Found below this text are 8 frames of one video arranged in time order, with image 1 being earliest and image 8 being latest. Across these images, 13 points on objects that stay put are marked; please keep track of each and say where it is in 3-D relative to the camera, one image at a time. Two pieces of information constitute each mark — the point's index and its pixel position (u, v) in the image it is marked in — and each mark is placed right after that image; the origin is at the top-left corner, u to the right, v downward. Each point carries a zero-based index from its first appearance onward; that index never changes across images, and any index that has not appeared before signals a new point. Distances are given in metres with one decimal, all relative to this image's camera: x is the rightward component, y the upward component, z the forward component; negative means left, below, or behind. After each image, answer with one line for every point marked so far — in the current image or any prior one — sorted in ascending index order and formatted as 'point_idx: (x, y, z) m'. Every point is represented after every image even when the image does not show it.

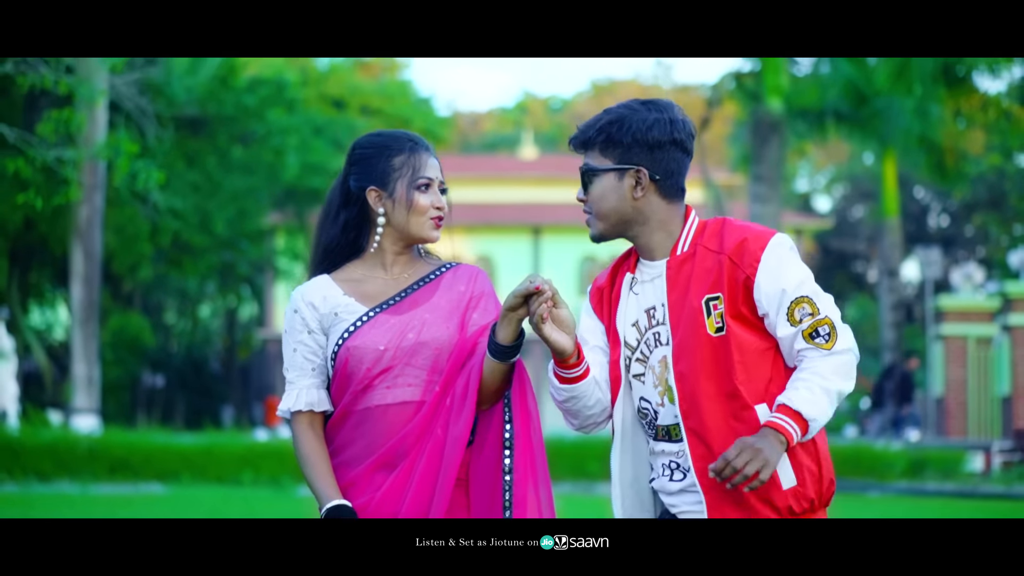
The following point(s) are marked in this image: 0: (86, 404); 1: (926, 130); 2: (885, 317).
0: (-5.6, -1.5, +17.4) m
1: (+5.5, +2.1, +17.5) m
2: (+5.5, -0.4, +19.4) m
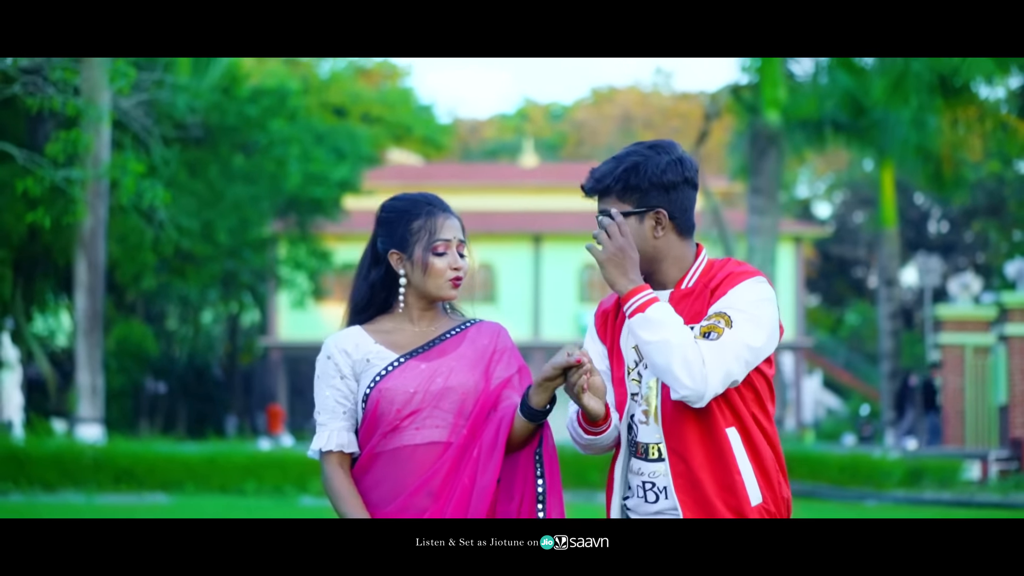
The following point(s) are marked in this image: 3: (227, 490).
0: (-5.6, -1.7, +17.6) m
1: (+5.5, +2.0, +17.7) m
2: (+5.5, -0.5, +19.5) m
3: (-3.4, -2.4, +15.9) m
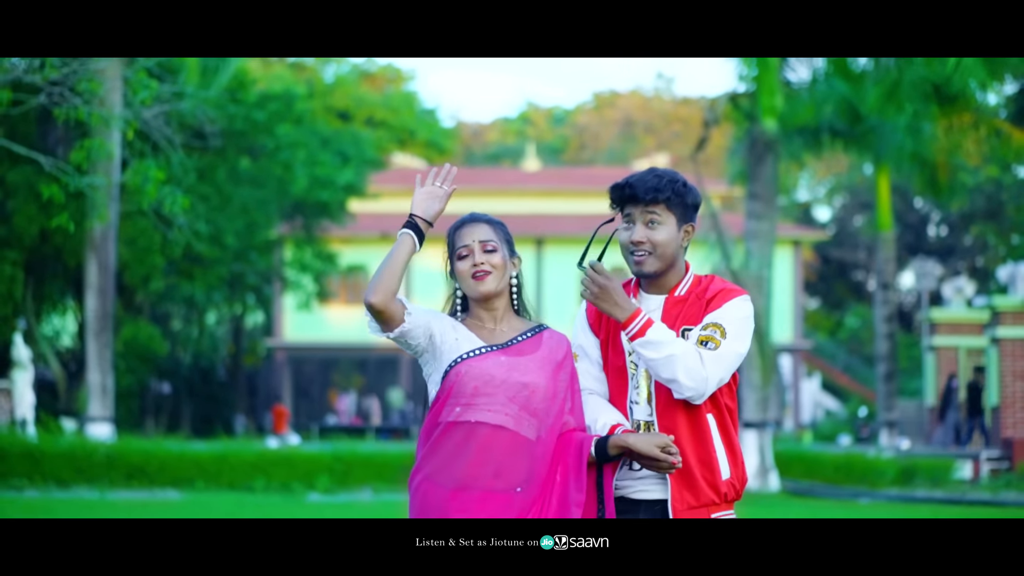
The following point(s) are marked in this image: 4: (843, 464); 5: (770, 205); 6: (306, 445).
0: (-5.5, -1.7, +17.8) m
1: (+5.6, +1.9, +18.2) m
2: (+5.6, -0.6, +20.1) m
3: (-3.3, -2.4, +16.2) m
4: (+4.2, -2.2, +16.7) m
5: (+3.3, +1.1, +17.0) m
6: (-2.8, -2.1, +18.0) m
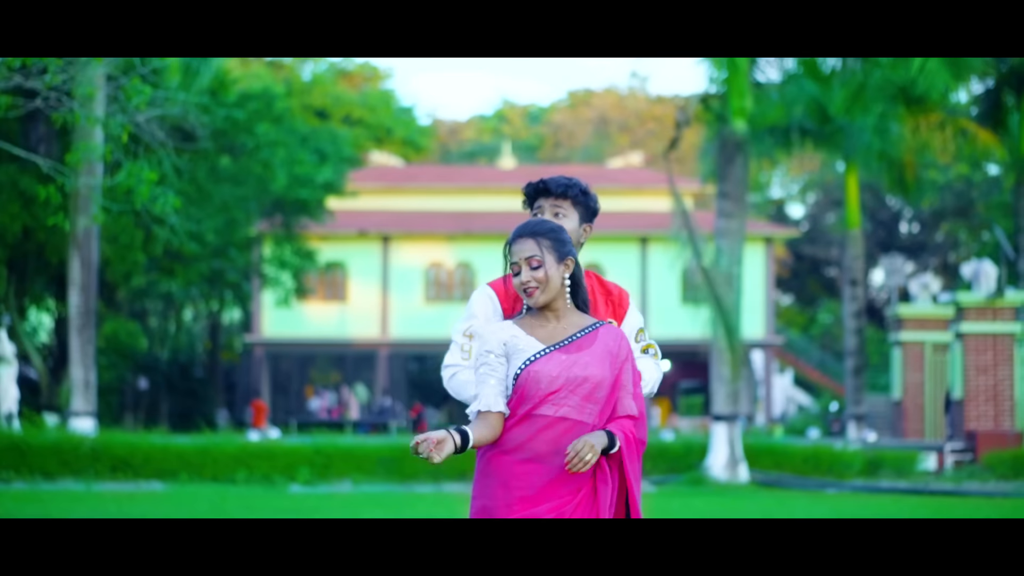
0: (-5.8, -1.6, +18.1) m
1: (+5.2, +2.0, +18.7) m
2: (+5.2, -0.6, +20.5) m
3: (-3.6, -2.4, +16.5) m
4: (+3.9, -2.2, +17.1) m
5: (+3.0, +1.1, +17.3) m
6: (-3.1, -2.1, +18.3) m
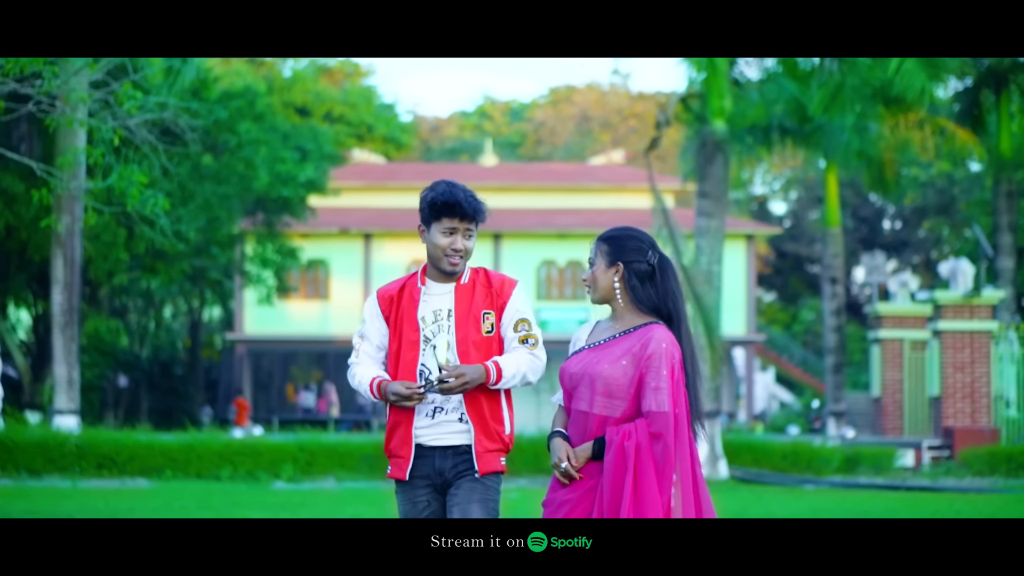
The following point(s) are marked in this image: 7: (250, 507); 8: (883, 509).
0: (-6.1, -1.6, +18.1) m
1: (+5.0, +2.0, +18.8) m
2: (+4.9, -0.5, +20.7) m
3: (-3.9, -2.4, +16.6) m
4: (+3.6, -2.2, +17.3) m
5: (+2.7, +1.1, +17.5) m
6: (-3.4, -2.1, +18.4) m
7: (-2.8, -2.4, +14.2) m
8: (+3.9, -2.3, +13.9) m
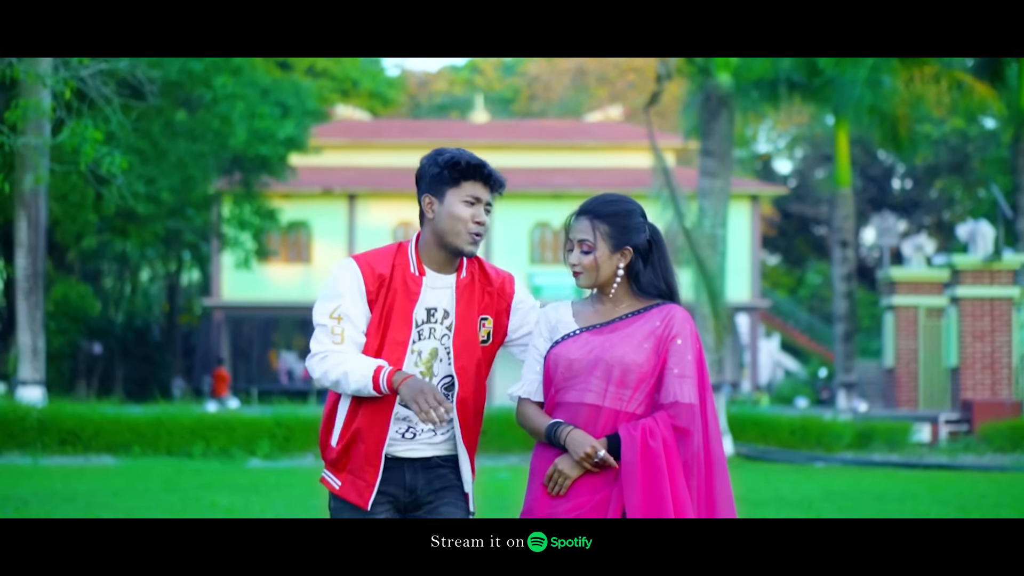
0: (-6.2, -1.1, +17.1) m
1: (+4.9, +2.5, +17.7) m
2: (+4.8, 0.0, +19.6) m
3: (-4.0, -1.9, +15.5) m
4: (+3.5, -1.7, +16.3) m
5: (+2.6, +1.6, +16.4) m
6: (-3.5, -1.6, +17.4) m
7: (-2.9, -2.0, +13.2) m
8: (+3.8, -2.0, +12.9) m
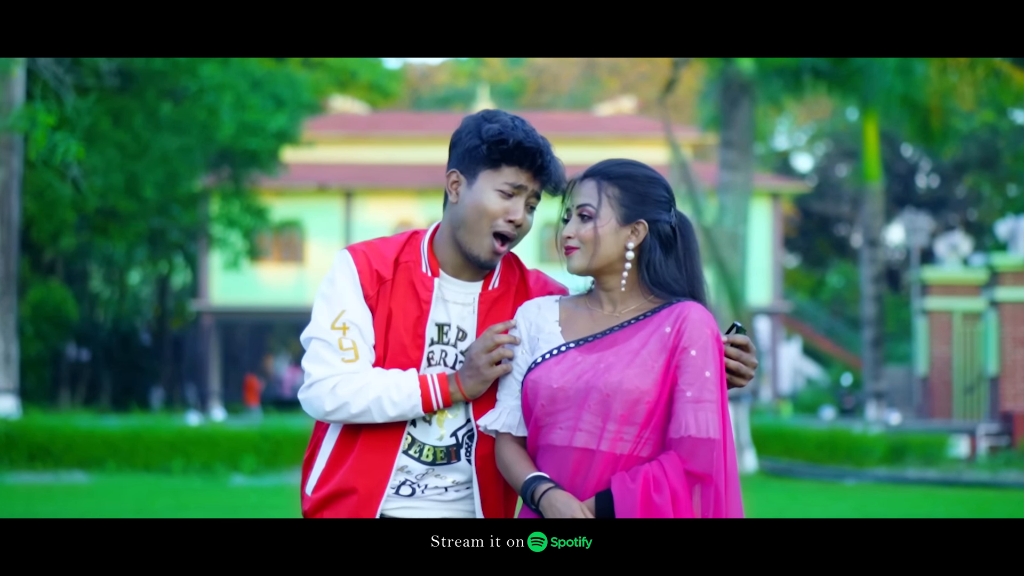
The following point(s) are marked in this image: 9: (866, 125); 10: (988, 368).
0: (-6.1, -1.2, +16.0) m
1: (+4.9, +2.5, +16.5) m
2: (+4.9, 0.0, +18.4) m
3: (-3.9, -2.0, +14.4) m
4: (+3.6, -1.7, +15.1) m
5: (+2.7, +1.5, +15.2) m
6: (-3.4, -1.6, +16.2) m
7: (-2.9, -2.0, +12.1) m
8: (+3.8, -2.0, +11.7) m
9: (+4.8, +2.2, +18.0) m
10: (+5.5, -0.9, +15.4) m
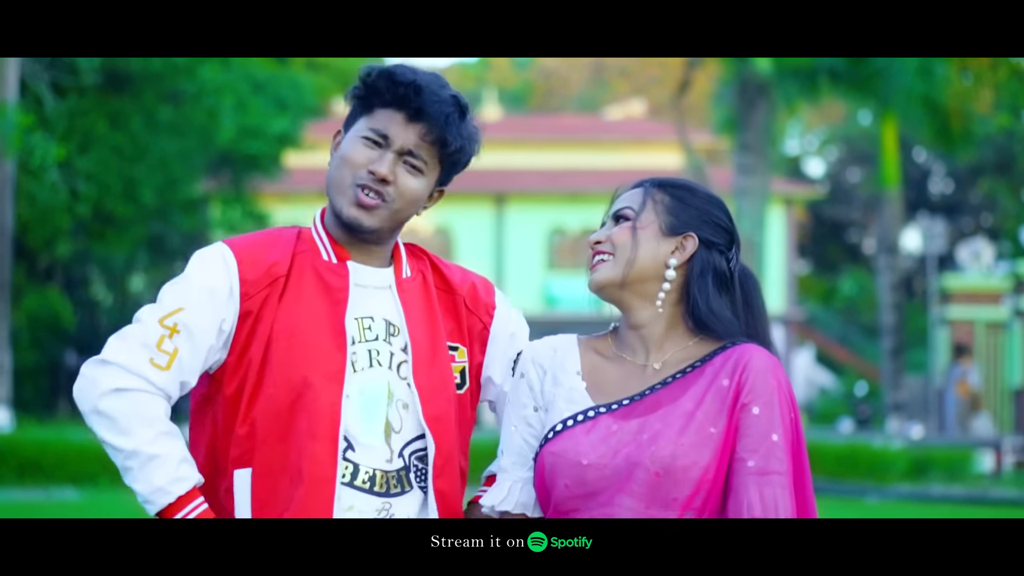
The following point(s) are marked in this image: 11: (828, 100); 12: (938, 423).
0: (-6.0, -1.3, +15.5) m
1: (+5.0, +2.4, +16.0) m
2: (+5.0, -0.1, +17.9) m
3: (-3.8, -2.1, +14.0) m
4: (+3.7, -1.8, +14.6) m
5: (+2.8, +1.4, +14.7) m
6: (-3.3, -1.7, +15.8) m
7: (-2.8, -2.1, +11.6) m
8: (+3.9, -2.1, +11.2) m
9: (+4.9, +2.1, +17.5) m
10: (+5.6, -1.0, +14.9) m
11: (+4.5, +2.7, +18.8) m
12: (+5.6, -1.8, +17.6) m
